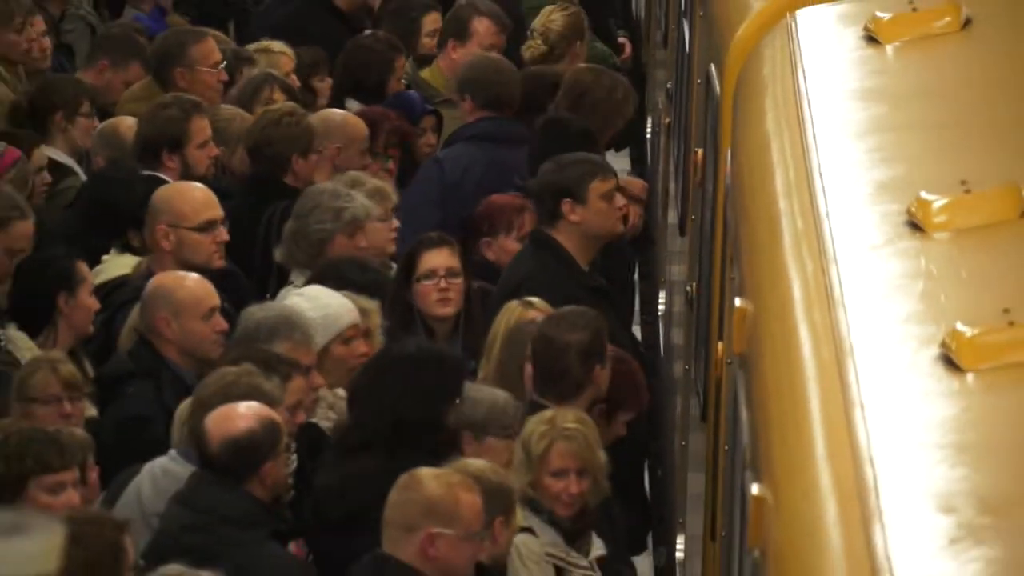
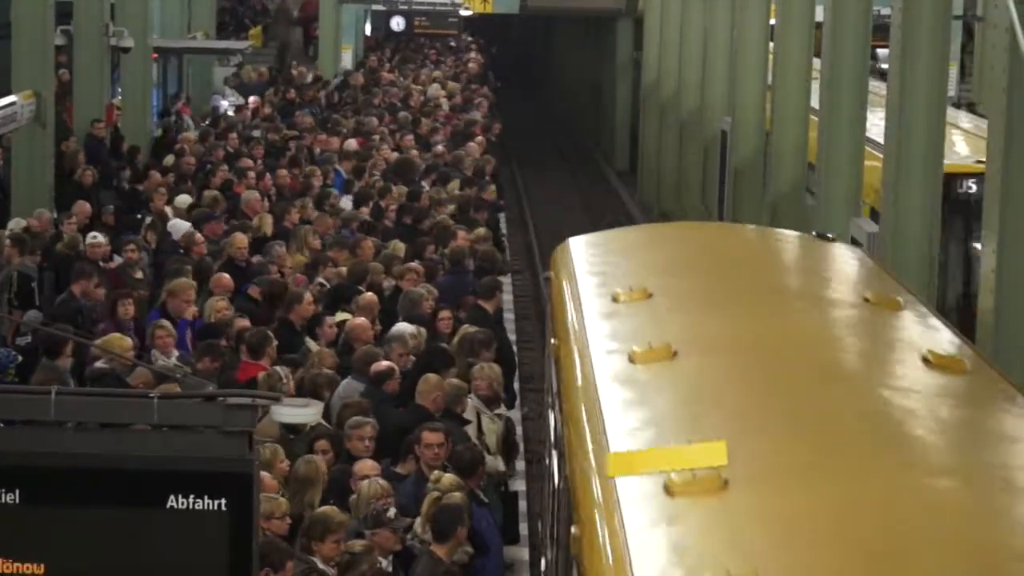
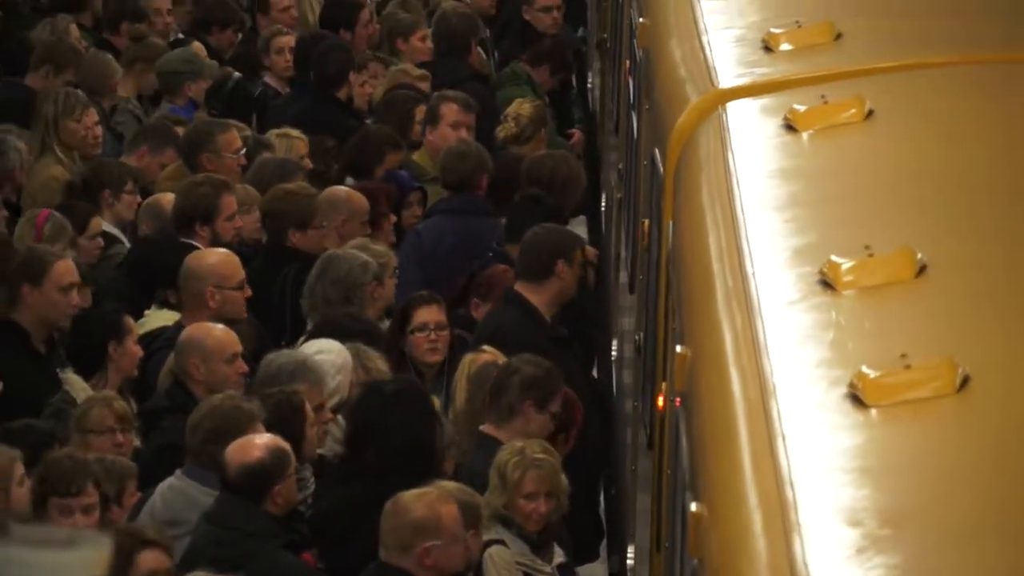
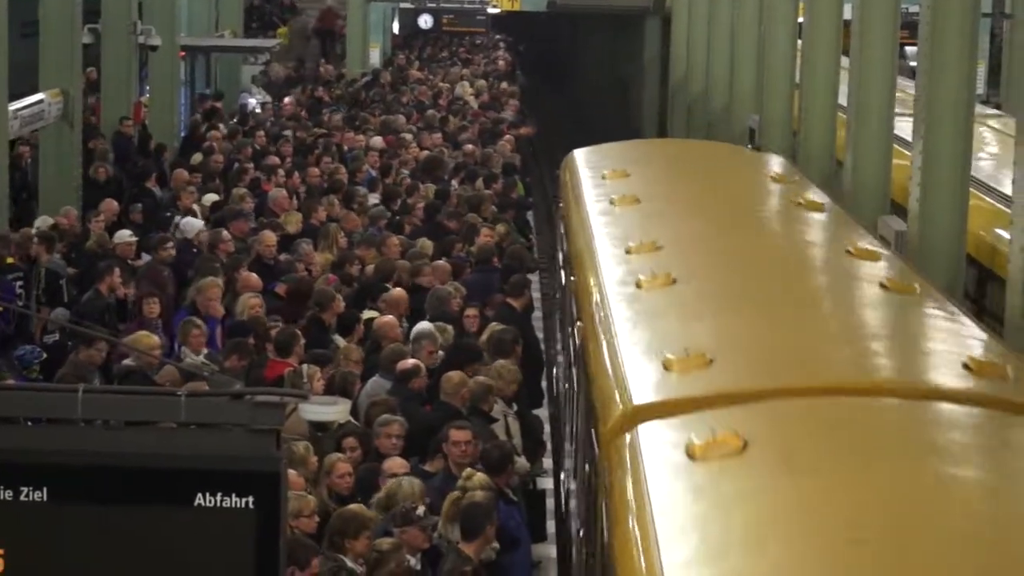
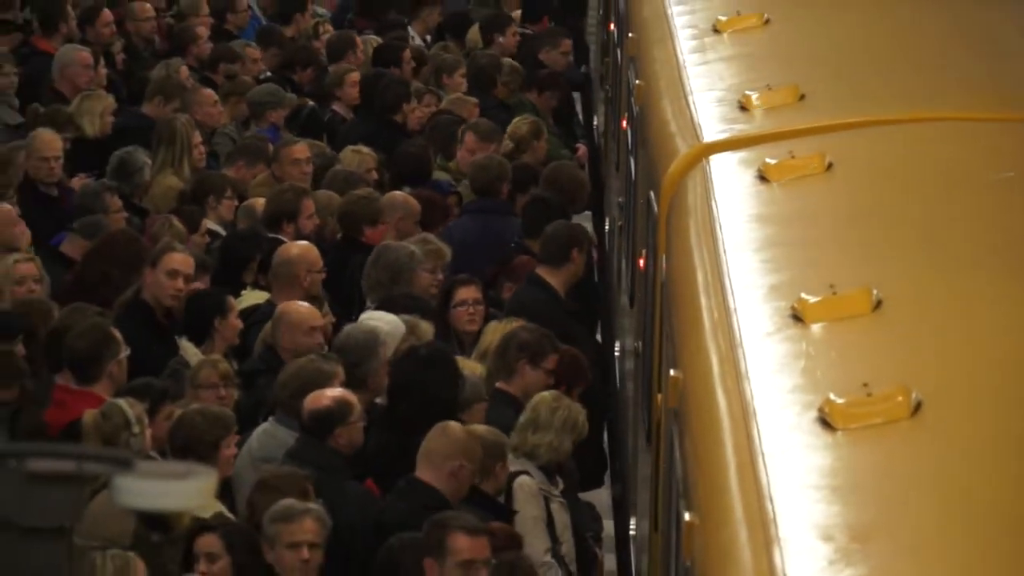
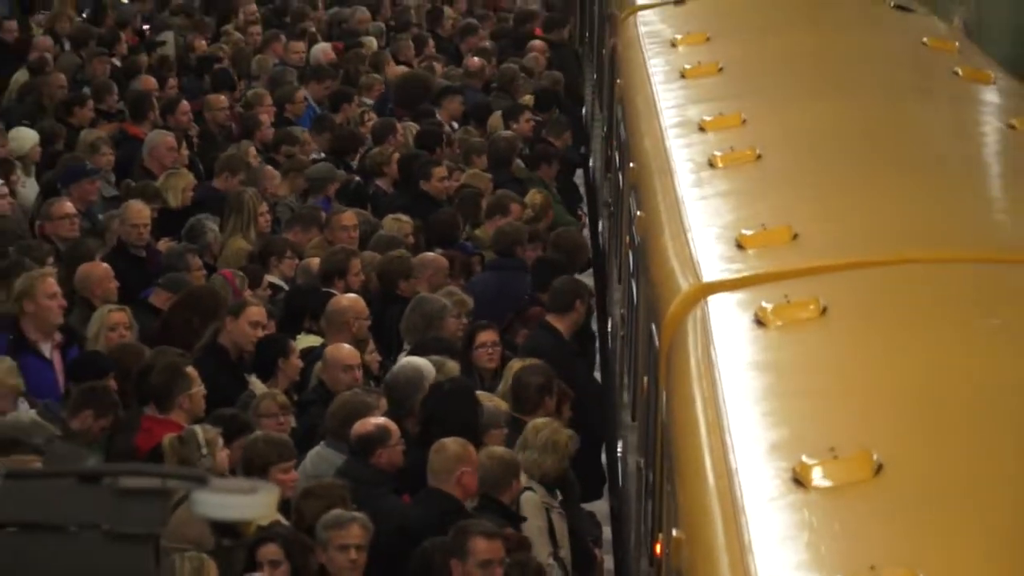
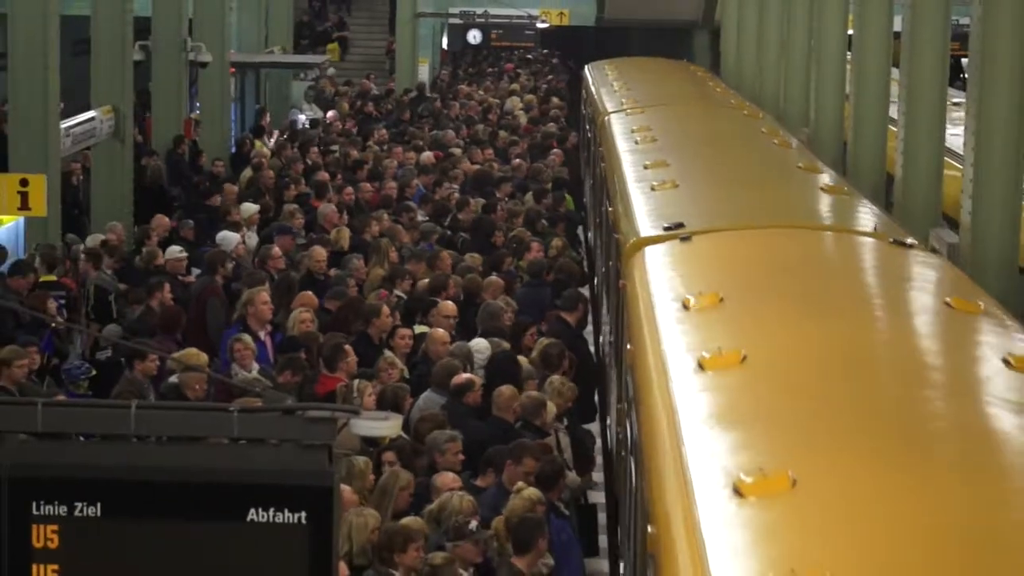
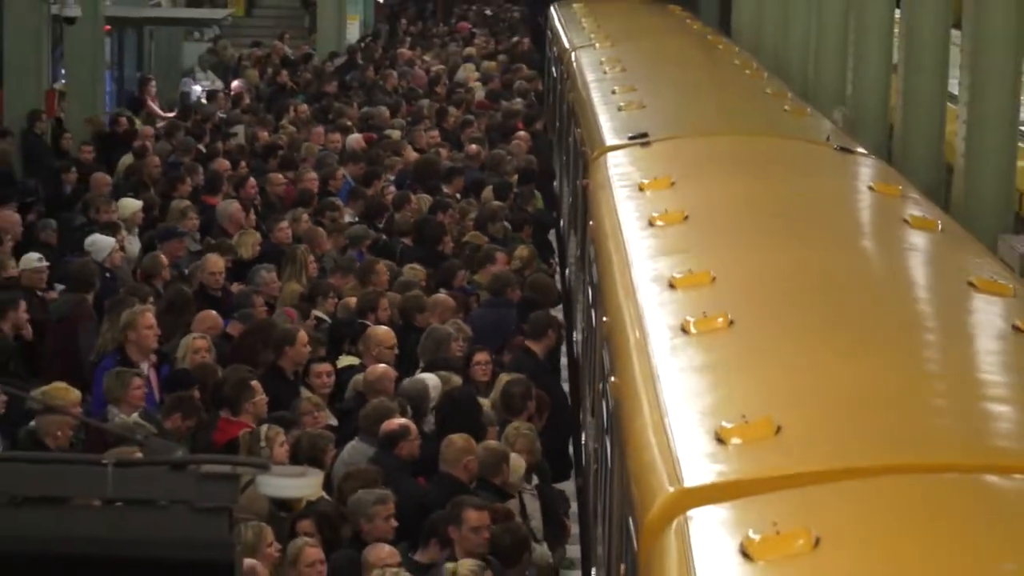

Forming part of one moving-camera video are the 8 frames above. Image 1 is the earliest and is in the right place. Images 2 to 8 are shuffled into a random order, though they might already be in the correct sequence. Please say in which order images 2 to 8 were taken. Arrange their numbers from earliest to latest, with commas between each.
3, 5, 6, 8, 7, 4, 2
